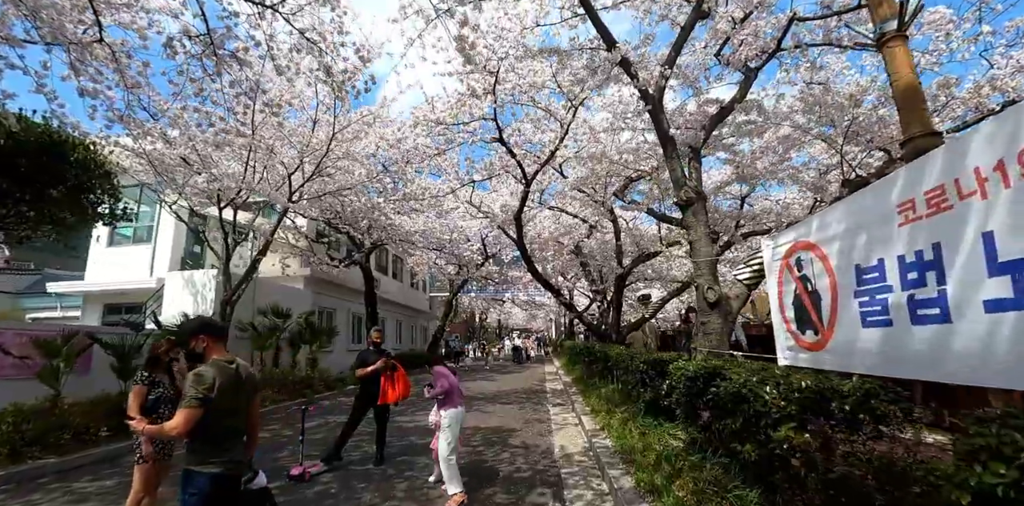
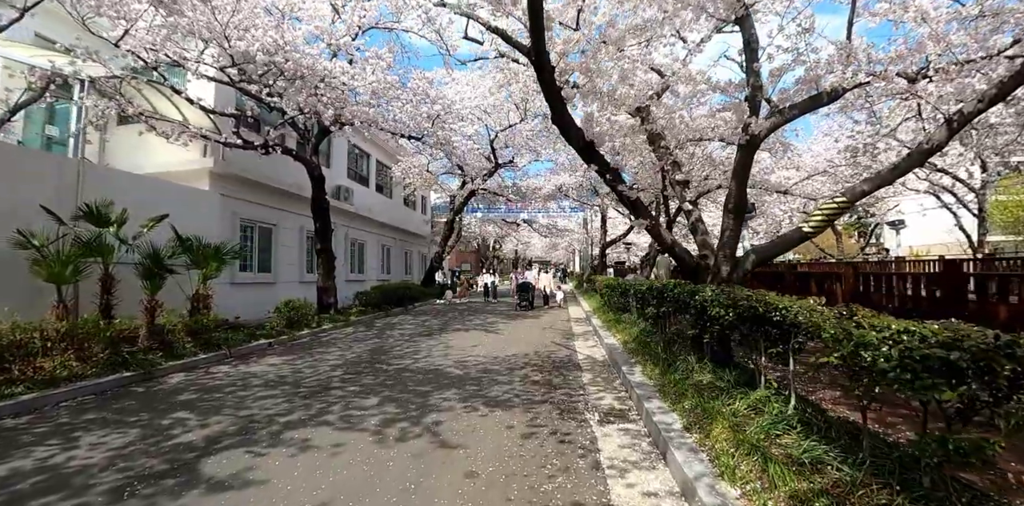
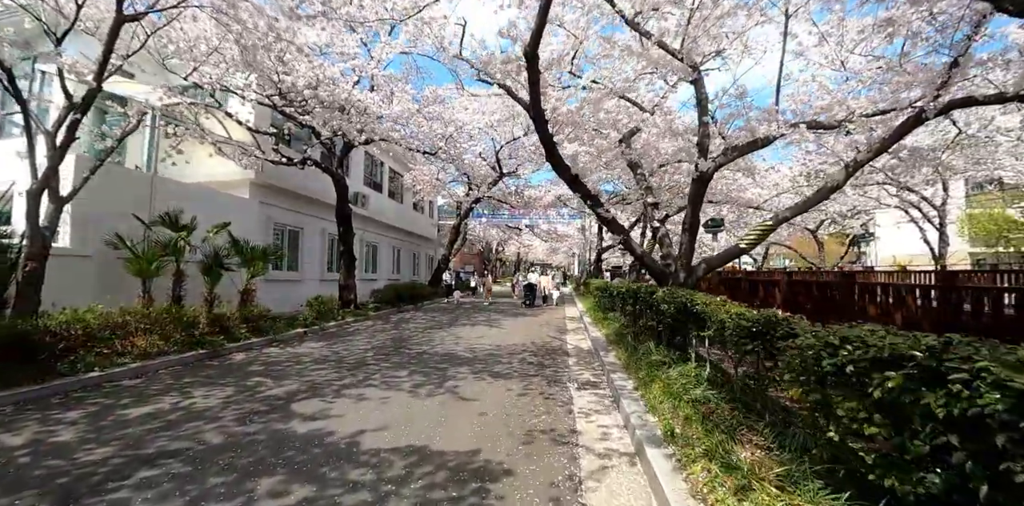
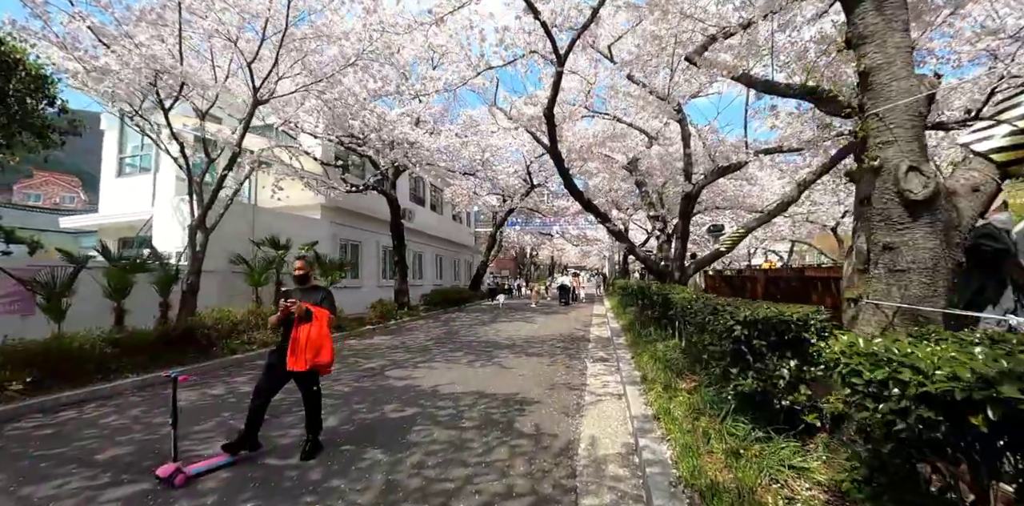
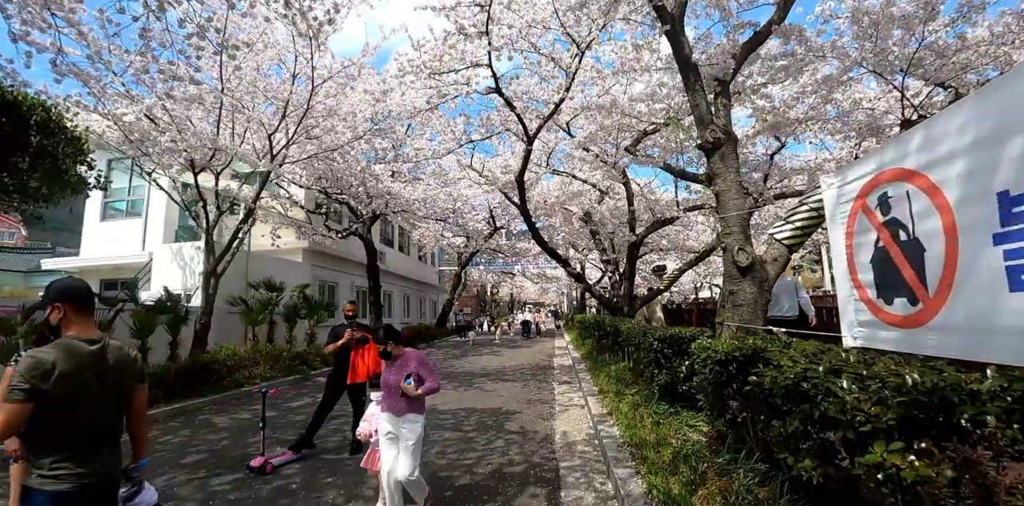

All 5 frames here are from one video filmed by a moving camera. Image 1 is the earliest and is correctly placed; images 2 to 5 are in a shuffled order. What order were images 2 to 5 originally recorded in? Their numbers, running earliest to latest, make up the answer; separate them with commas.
5, 4, 3, 2
